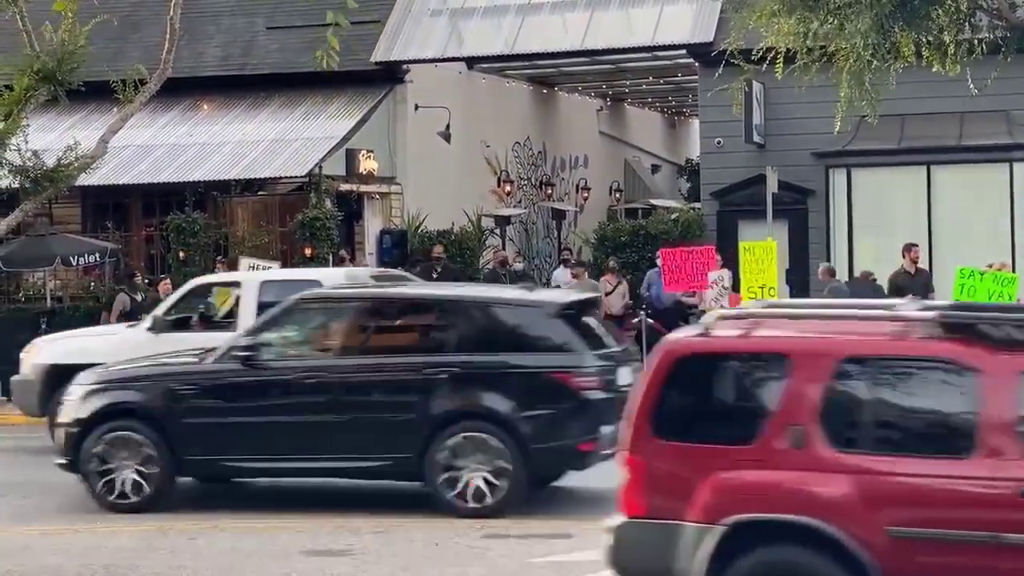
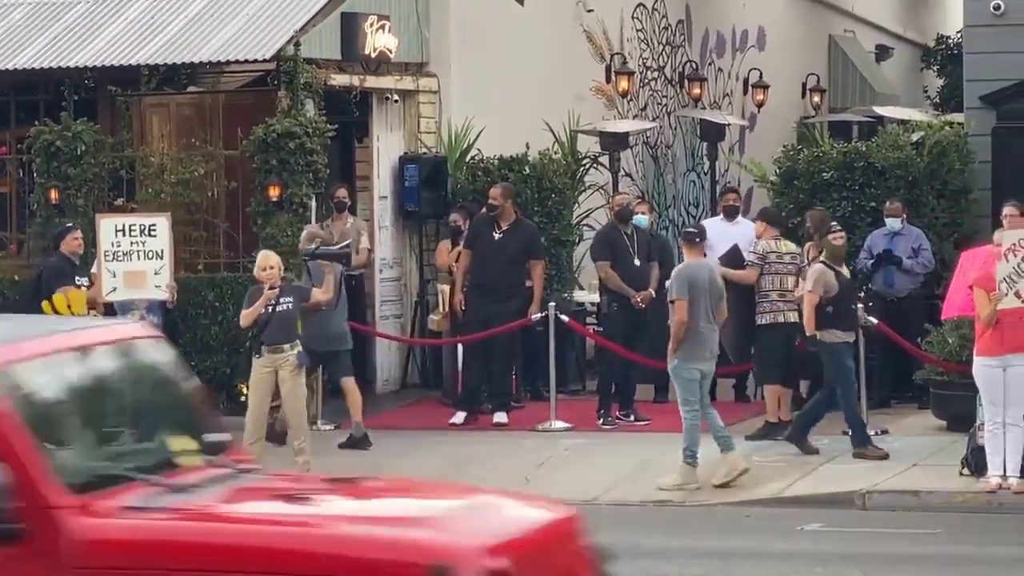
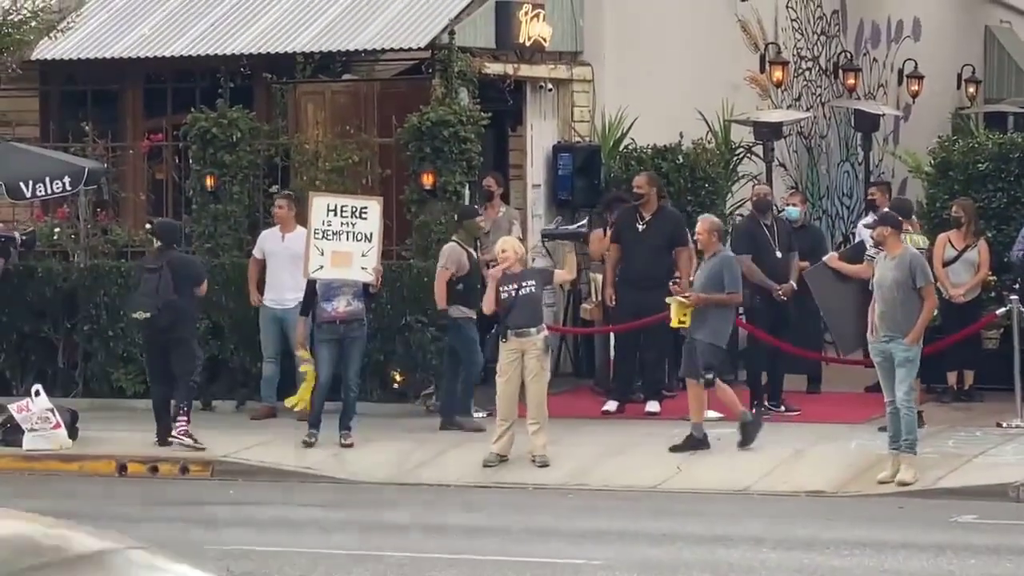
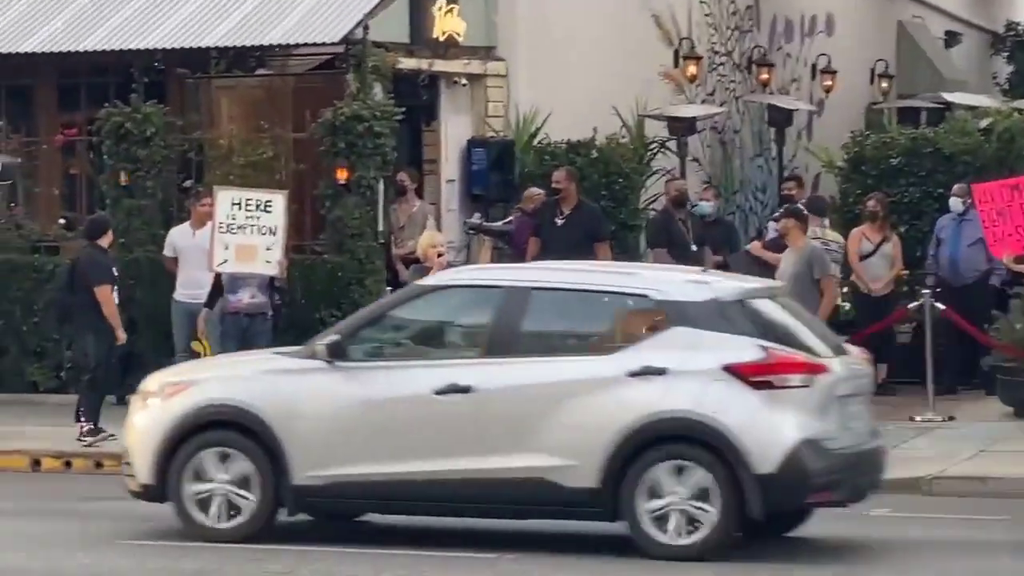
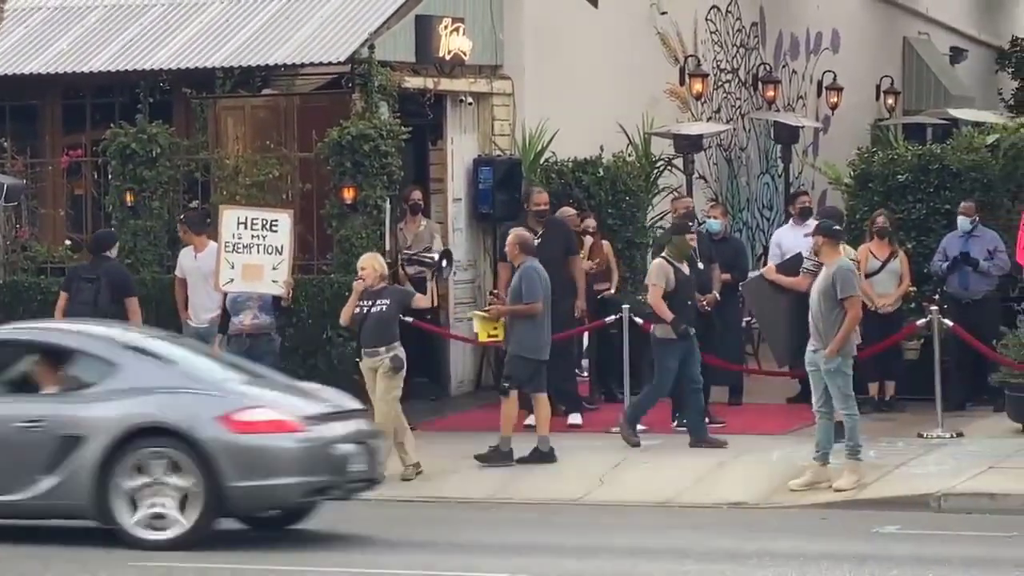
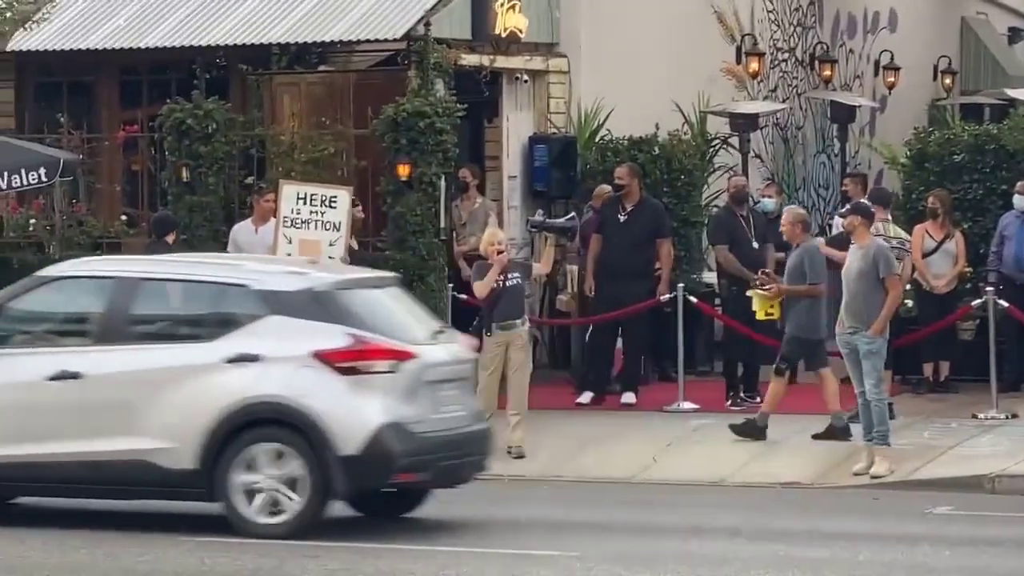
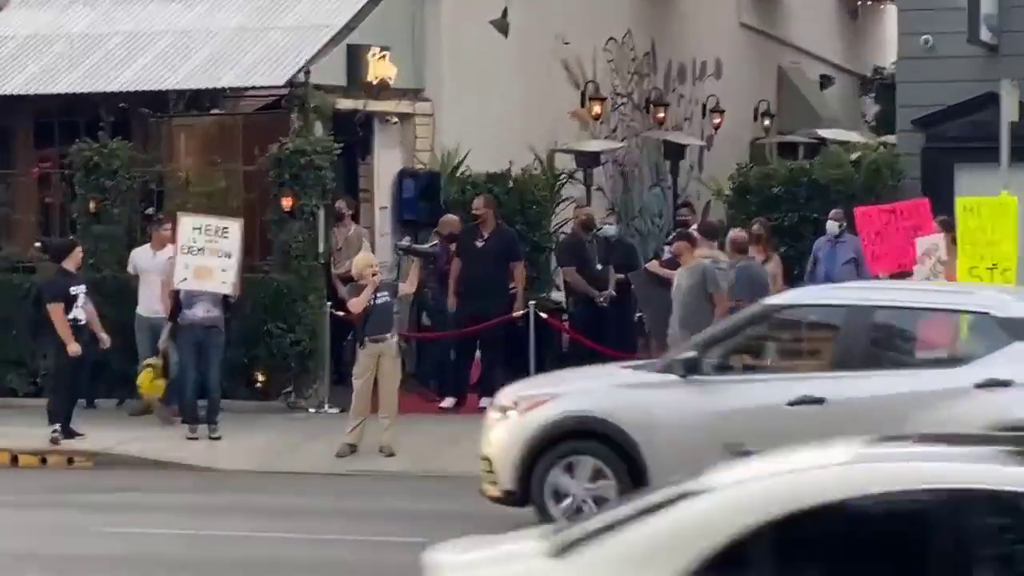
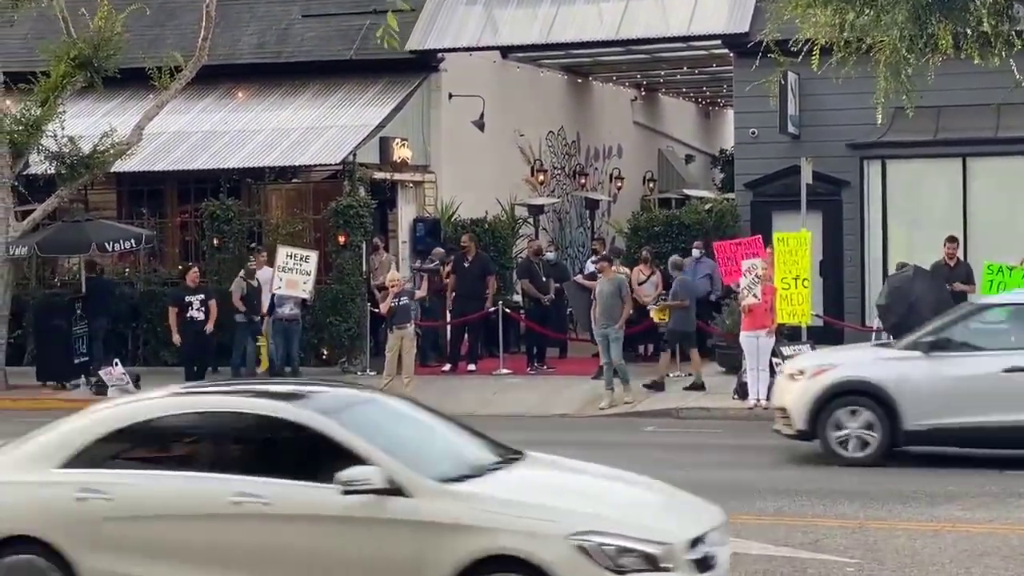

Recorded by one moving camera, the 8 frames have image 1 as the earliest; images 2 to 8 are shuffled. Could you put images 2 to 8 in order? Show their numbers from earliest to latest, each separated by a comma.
8, 7, 4, 6, 3, 5, 2
